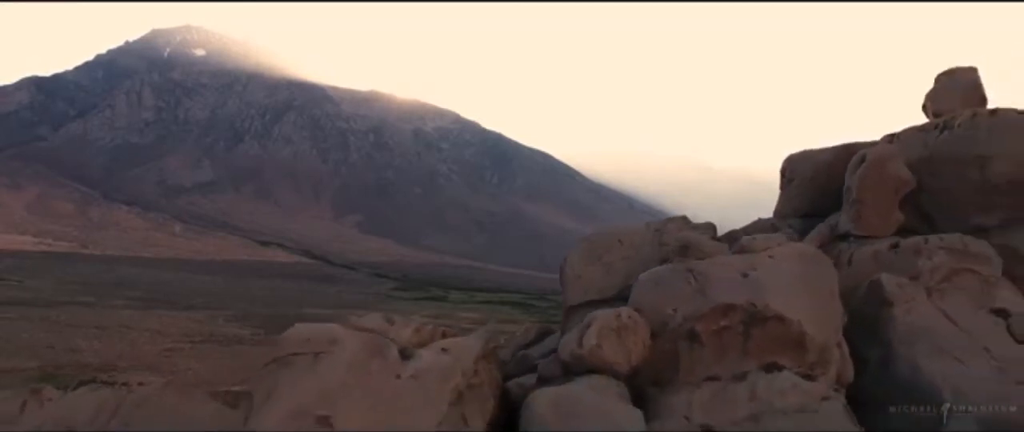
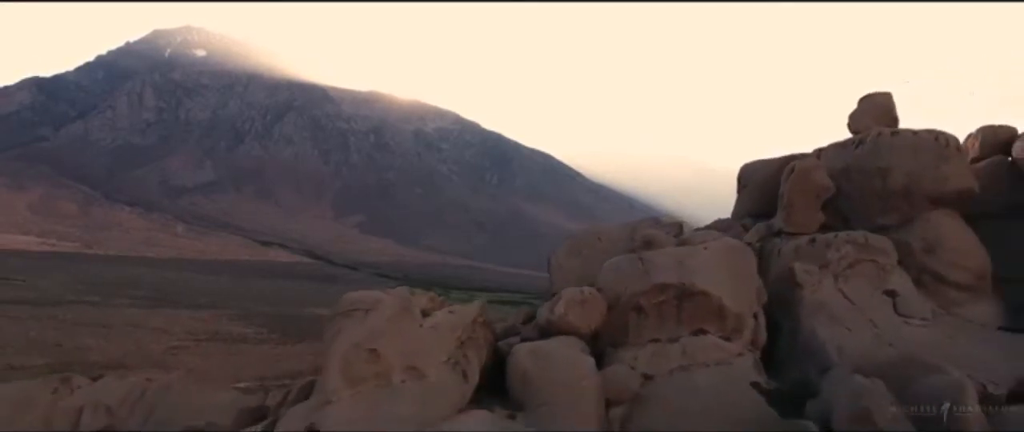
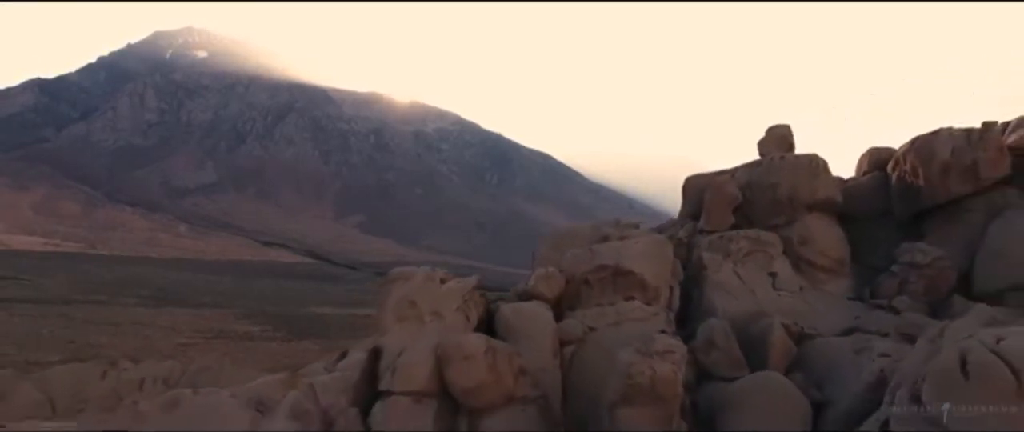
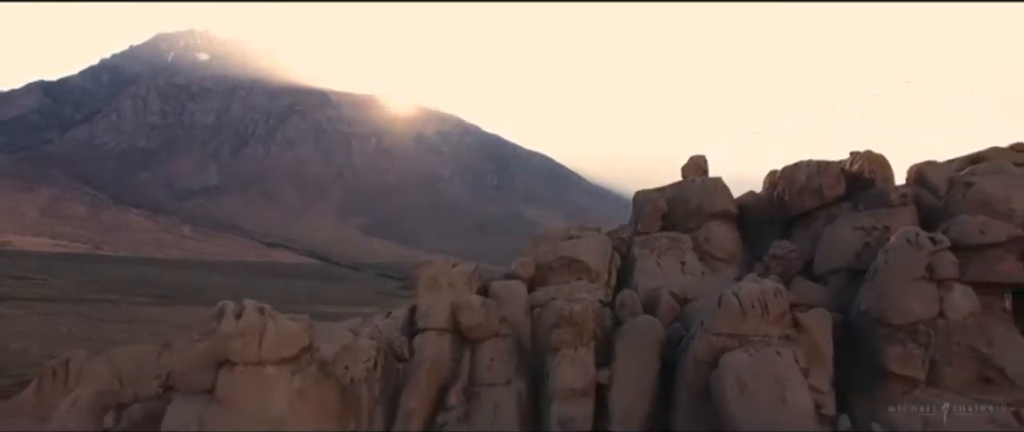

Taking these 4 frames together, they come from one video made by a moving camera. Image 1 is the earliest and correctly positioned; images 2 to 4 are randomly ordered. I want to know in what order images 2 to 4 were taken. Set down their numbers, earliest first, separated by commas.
2, 3, 4
